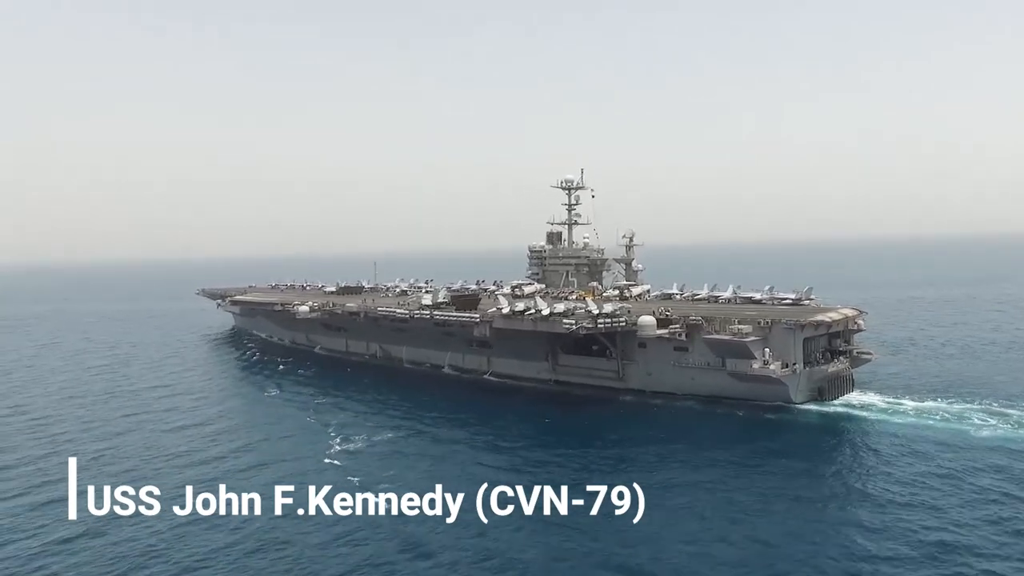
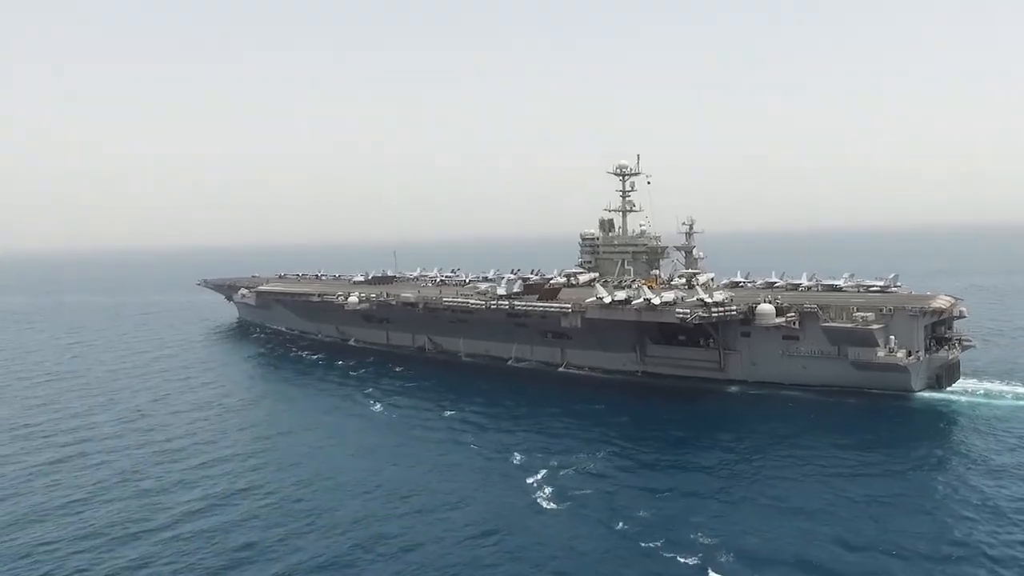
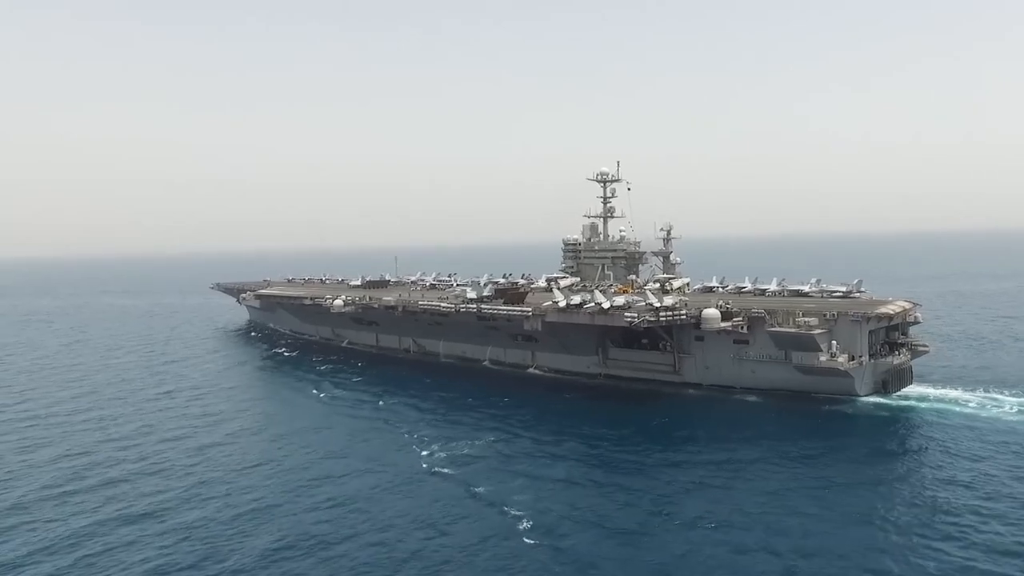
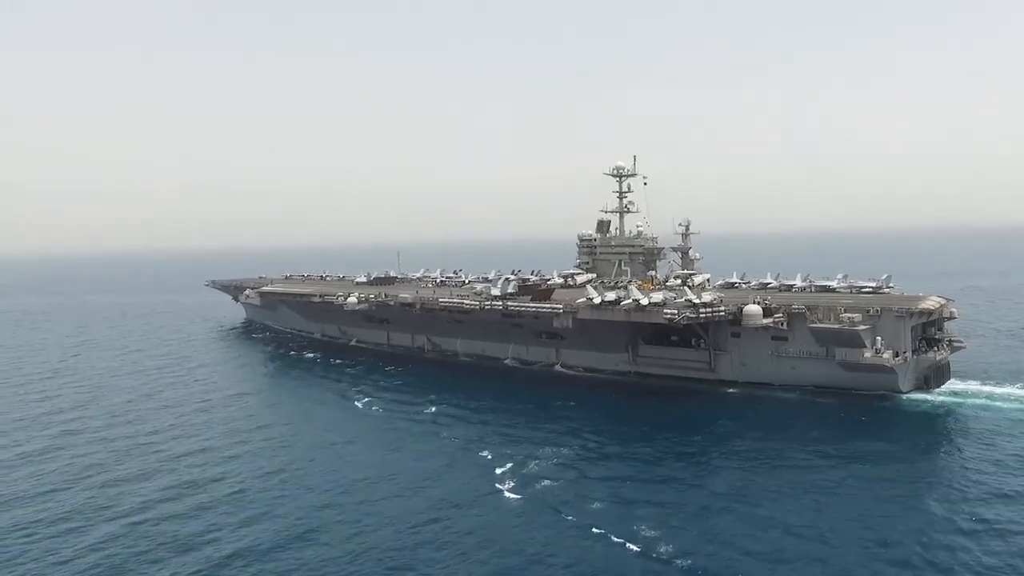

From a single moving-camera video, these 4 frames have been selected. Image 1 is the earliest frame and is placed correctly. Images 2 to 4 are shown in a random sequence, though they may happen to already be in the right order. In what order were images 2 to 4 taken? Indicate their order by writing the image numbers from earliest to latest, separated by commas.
3, 4, 2
